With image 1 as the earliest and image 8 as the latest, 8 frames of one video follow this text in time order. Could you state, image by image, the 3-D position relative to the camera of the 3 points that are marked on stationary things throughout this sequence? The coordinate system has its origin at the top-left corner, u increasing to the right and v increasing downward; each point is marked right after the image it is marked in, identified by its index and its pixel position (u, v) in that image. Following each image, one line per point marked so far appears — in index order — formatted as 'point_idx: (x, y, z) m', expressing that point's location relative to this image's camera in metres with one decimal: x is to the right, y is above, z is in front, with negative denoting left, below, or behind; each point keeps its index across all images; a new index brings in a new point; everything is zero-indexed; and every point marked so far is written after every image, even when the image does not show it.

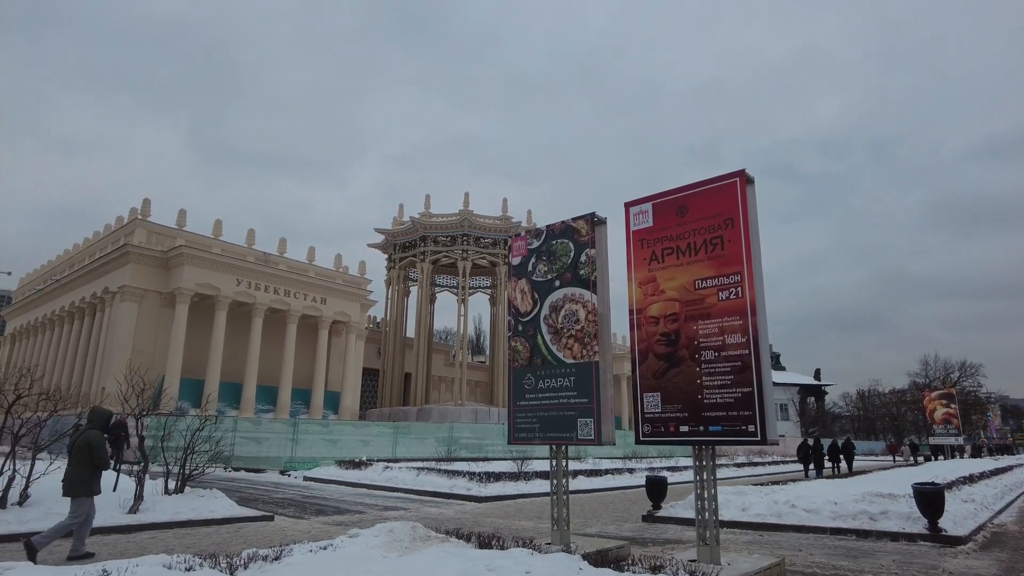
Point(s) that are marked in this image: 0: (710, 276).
0: (+2.6, +0.2, +8.8) m
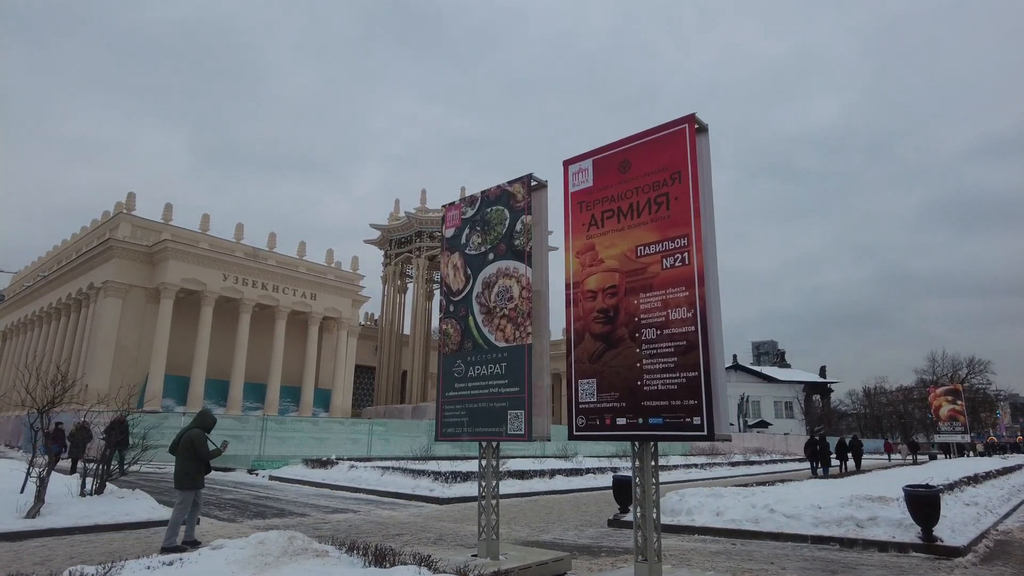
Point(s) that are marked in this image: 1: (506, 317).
0: (+1.6, +0.5, +7.4) m
1: (-0.1, -0.4, +8.8) m
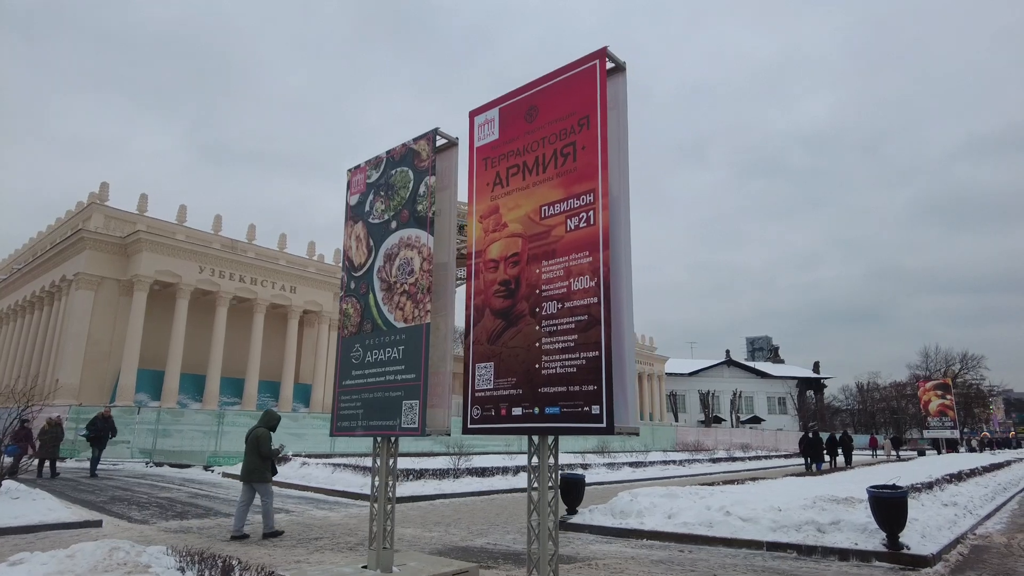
0: (+0.4, +0.8, +6.2) m
1: (-1.3, -0.1, +7.7) m
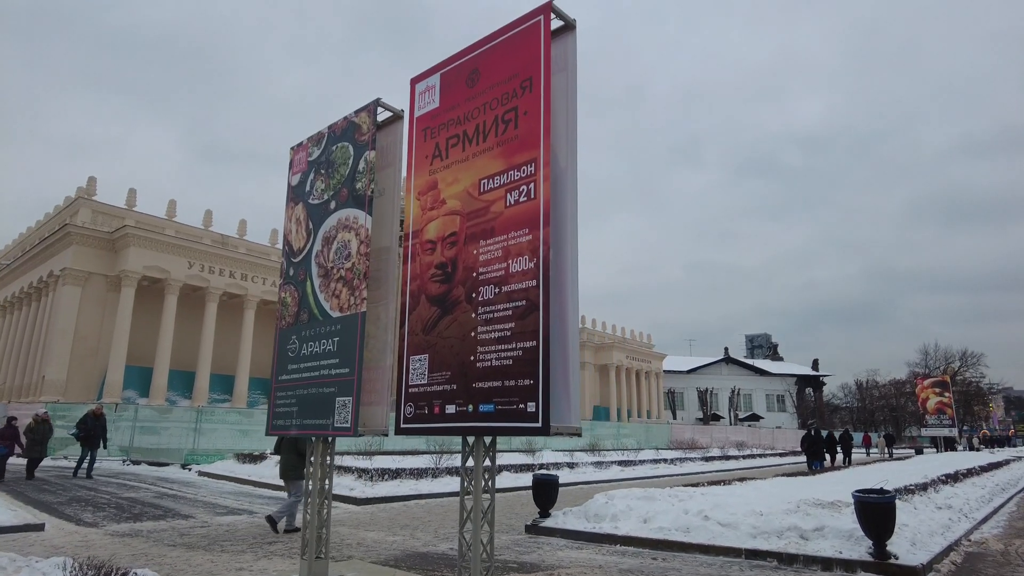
0: (-0.1, +1.0, +5.5) m
1: (-1.8, +0.1, +7.0) m
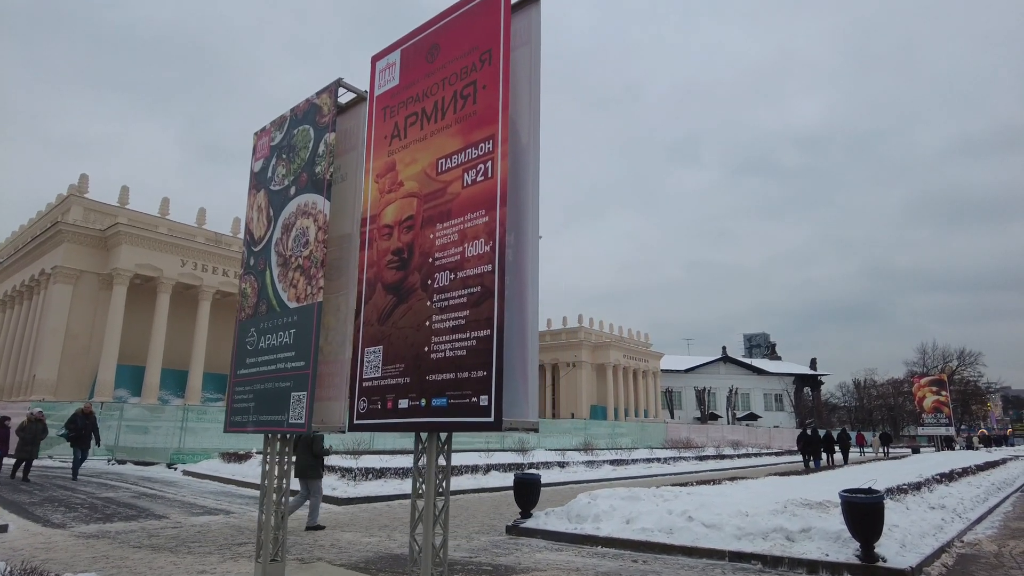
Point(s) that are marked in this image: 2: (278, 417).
0: (-0.4, +1.1, +5.2) m
1: (-2.1, +0.2, +6.7) m
2: (-2.3, -1.2, +6.5) m
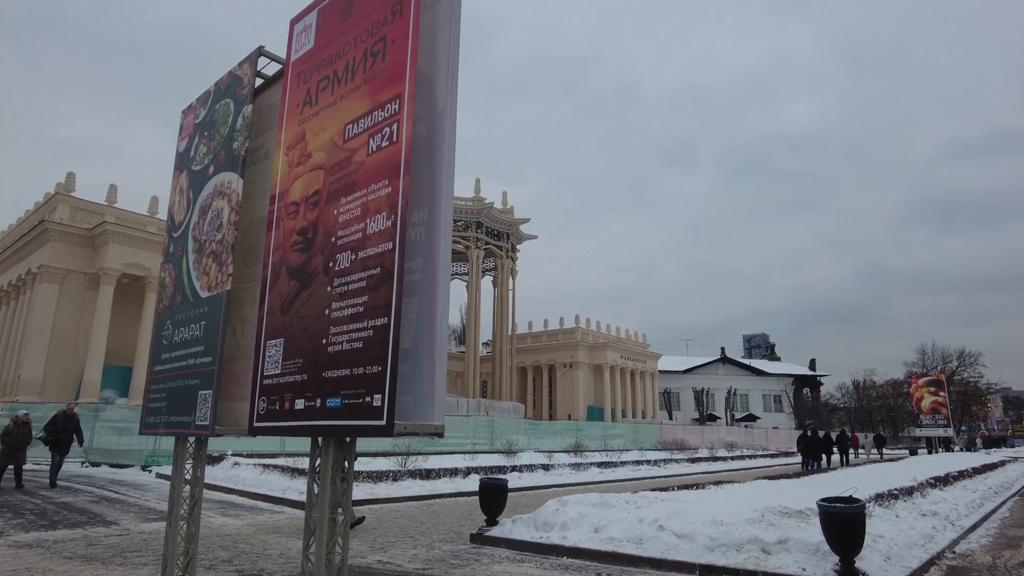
0: (-1.0, +1.2, +4.6) m
1: (-2.7, +0.3, +6.0) m
2: (-2.9, -1.1, +5.8) m
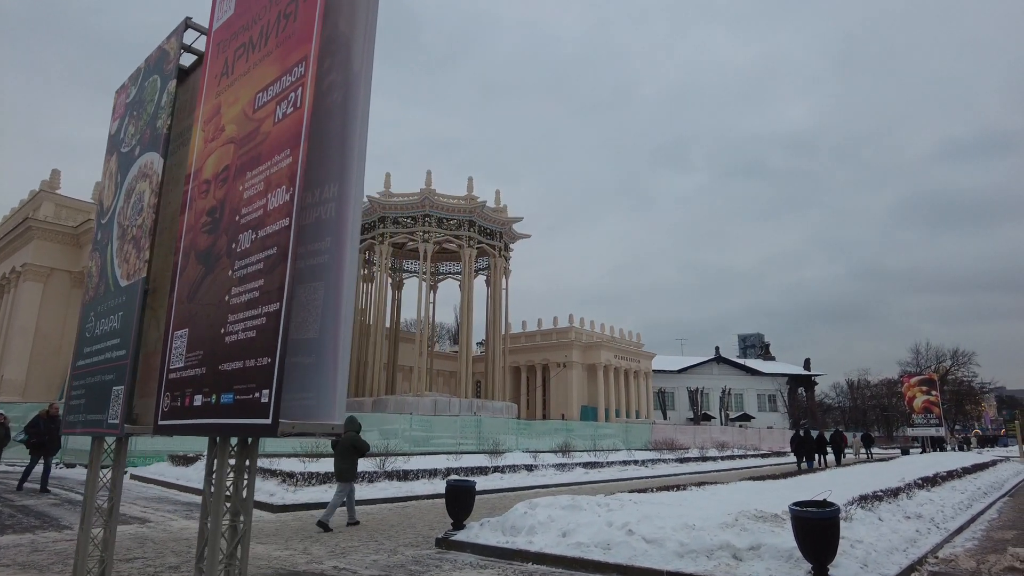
0: (-1.5, +1.3, +4.1) m
1: (-3.2, +0.4, +5.6) m
2: (-3.4, -1.0, +5.4) m
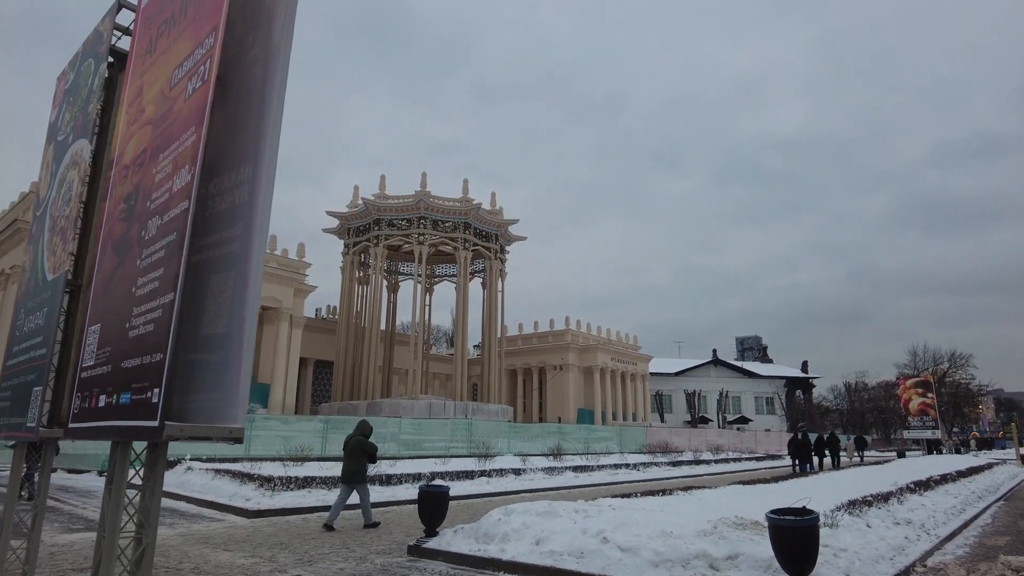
0: (-1.9, +1.3, +3.8) m
1: (-3.6, +0.4, +5.2) m
2: (-3.7, -1.0, +5.0) m
